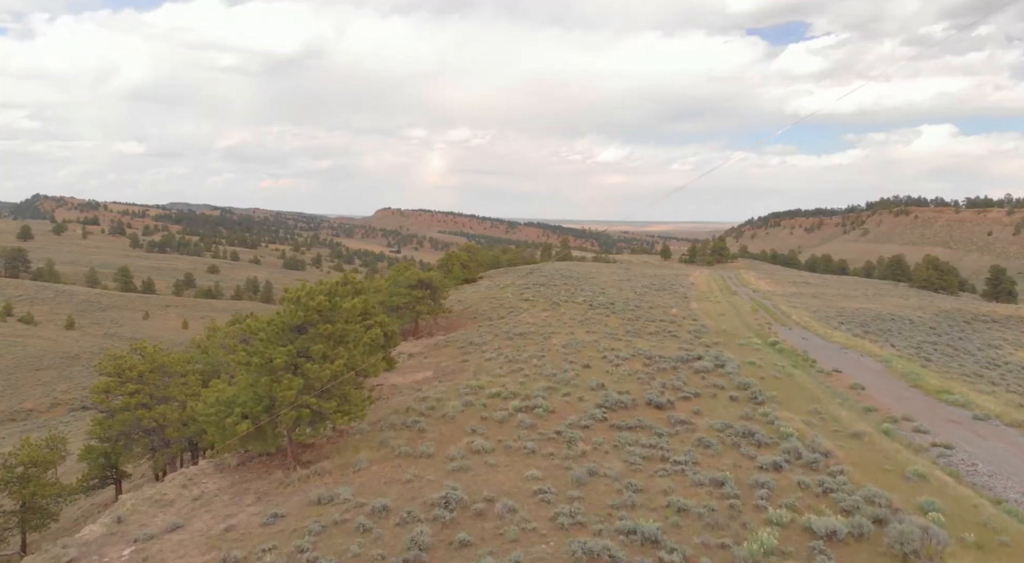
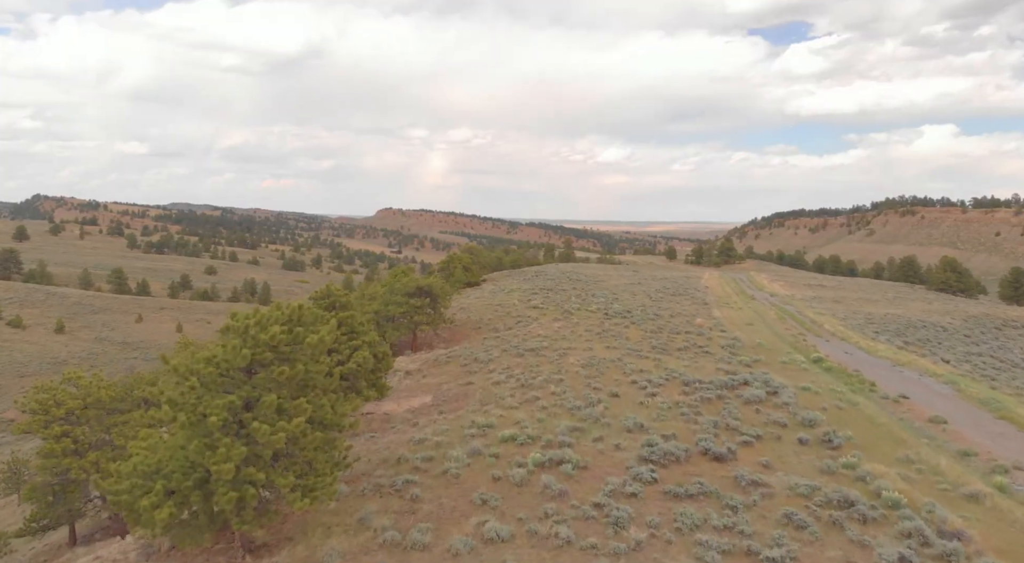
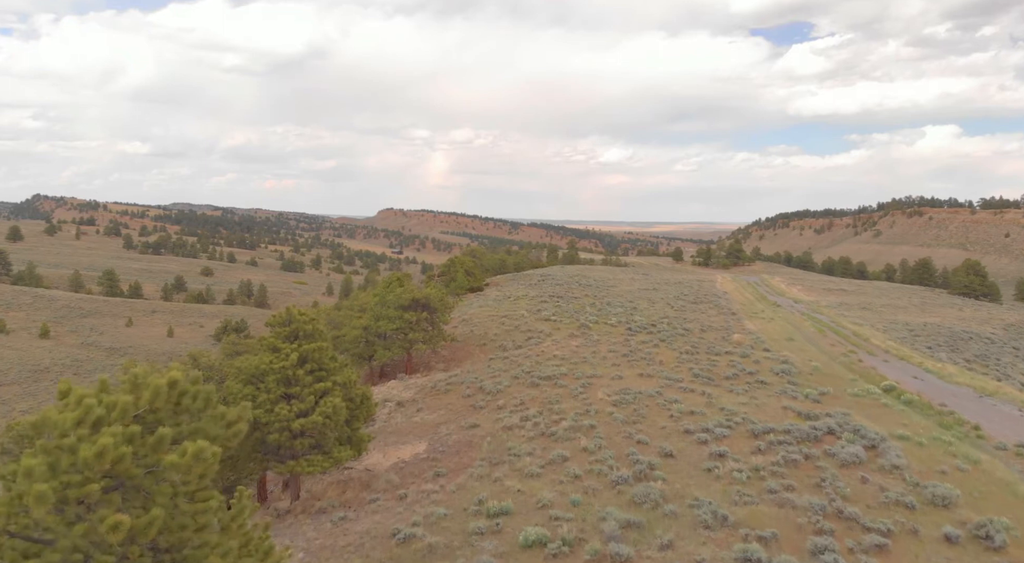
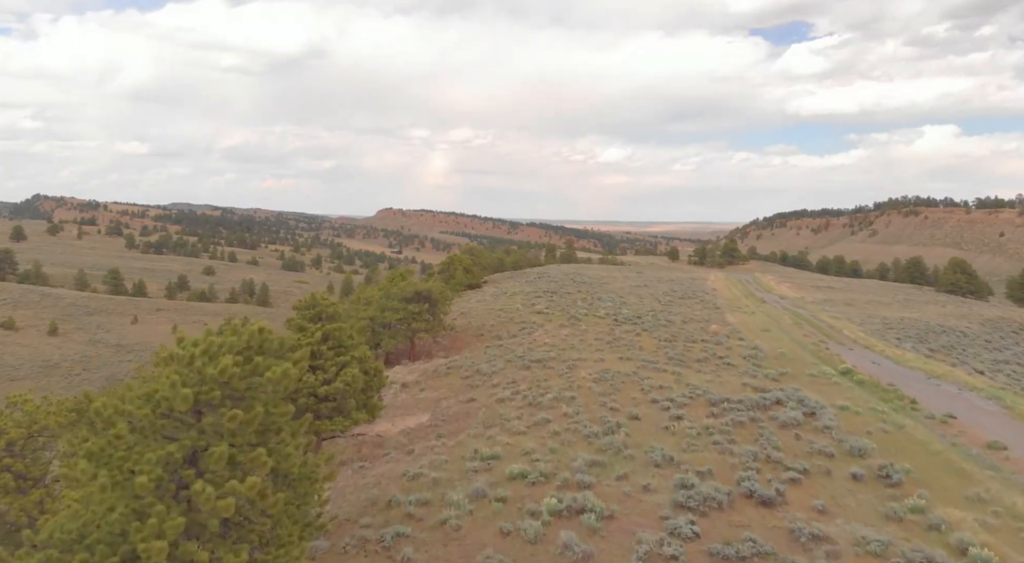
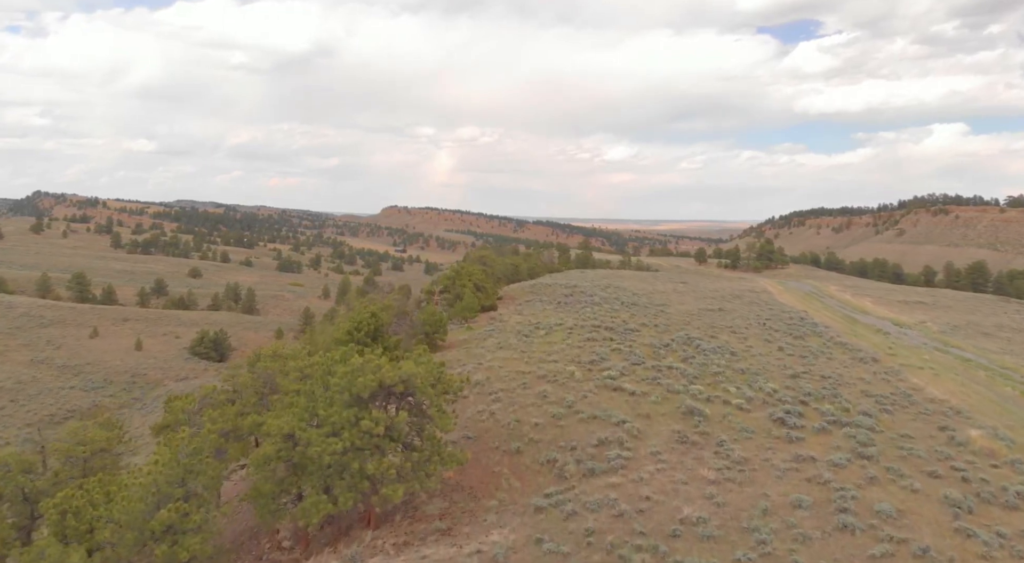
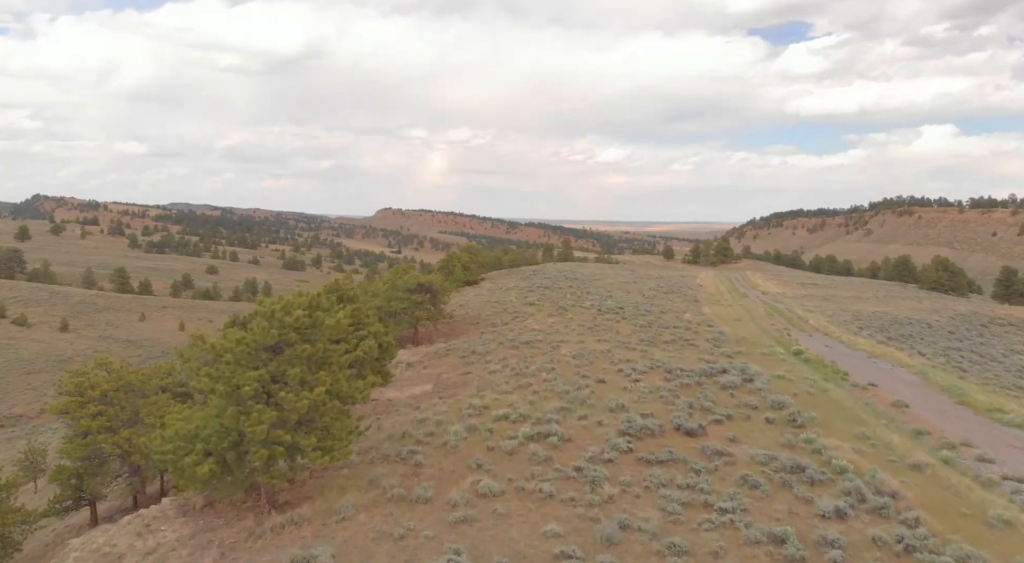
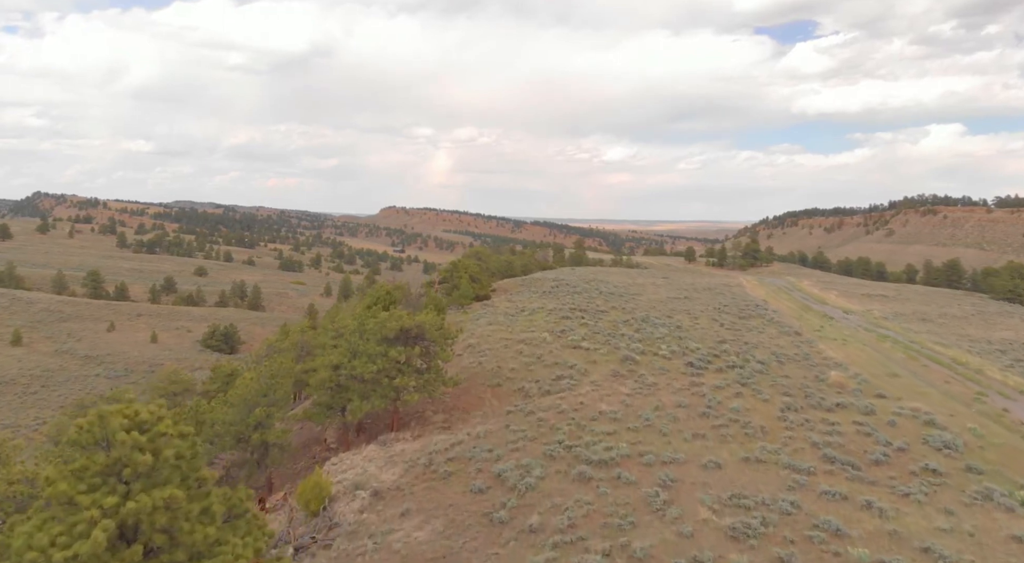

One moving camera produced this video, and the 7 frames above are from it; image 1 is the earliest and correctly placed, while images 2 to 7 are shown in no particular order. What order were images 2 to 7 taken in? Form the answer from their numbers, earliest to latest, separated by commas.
6, 2, 4, 3, 7, 5
